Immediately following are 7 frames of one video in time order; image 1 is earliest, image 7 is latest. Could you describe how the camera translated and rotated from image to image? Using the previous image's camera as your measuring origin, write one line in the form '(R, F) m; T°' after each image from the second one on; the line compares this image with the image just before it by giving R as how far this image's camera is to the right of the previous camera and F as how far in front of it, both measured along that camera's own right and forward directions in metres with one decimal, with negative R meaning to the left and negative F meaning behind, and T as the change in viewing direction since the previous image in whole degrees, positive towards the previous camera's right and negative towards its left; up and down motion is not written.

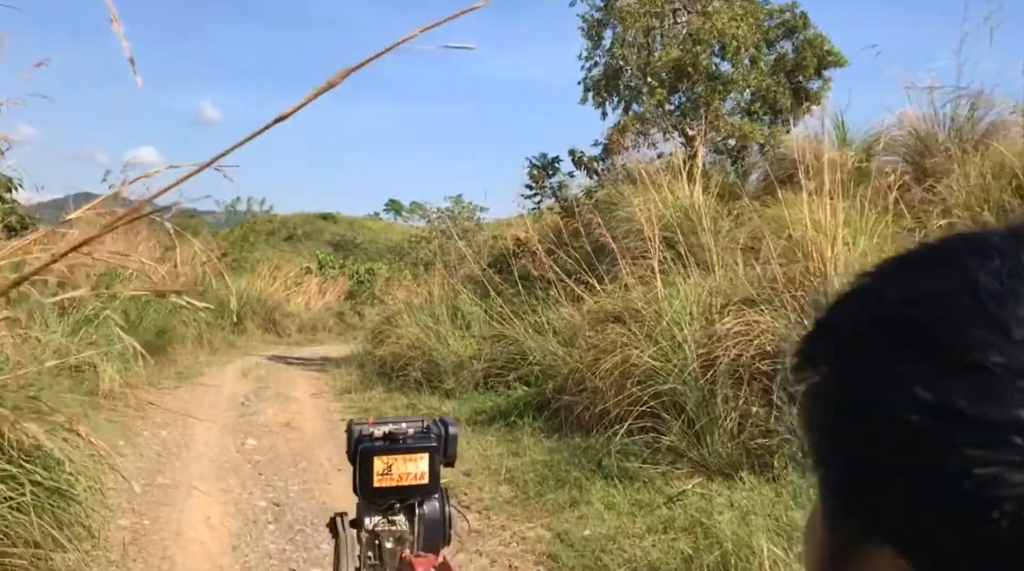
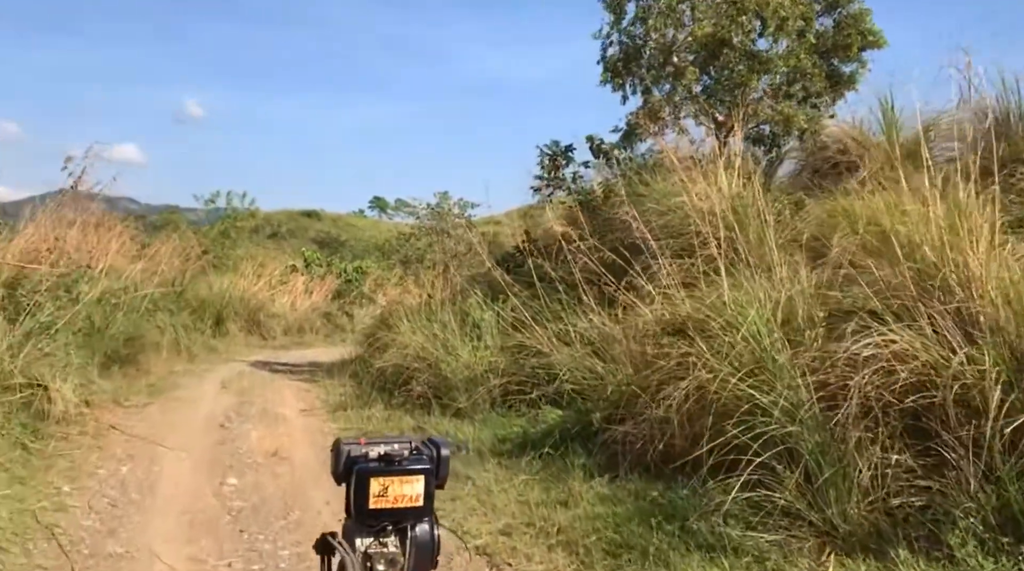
(-0.3, +1.2) m; +1°
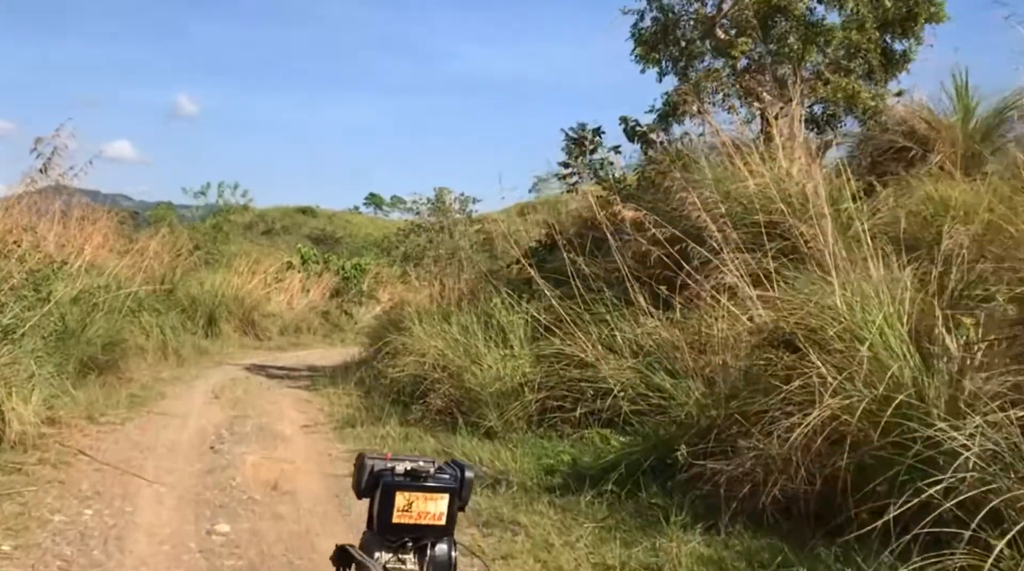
(-0.3, +1.1) m; 0°
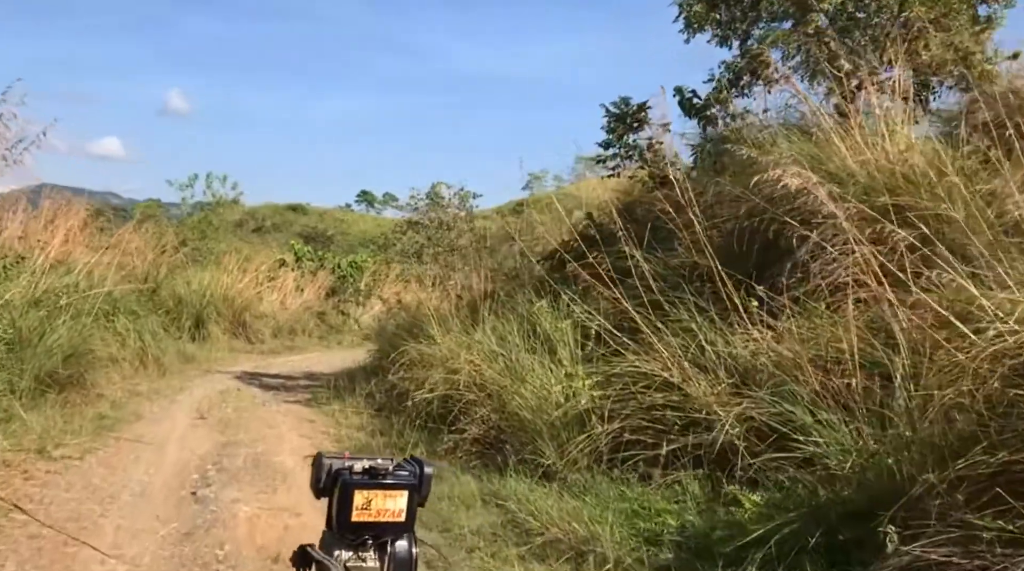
(-0.4, +1.4) m; +1°
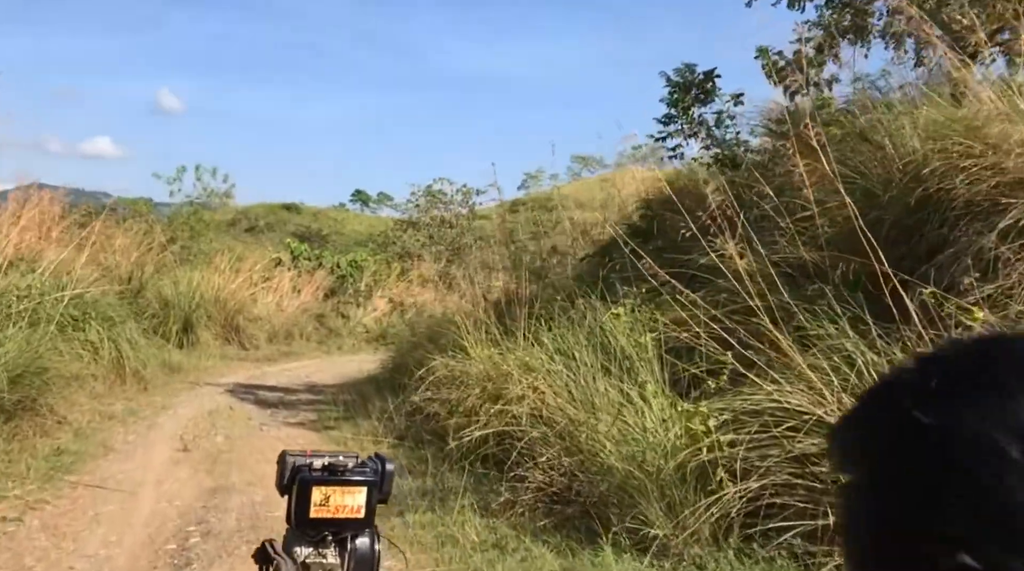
(-0.4, +1.4) m; 0°
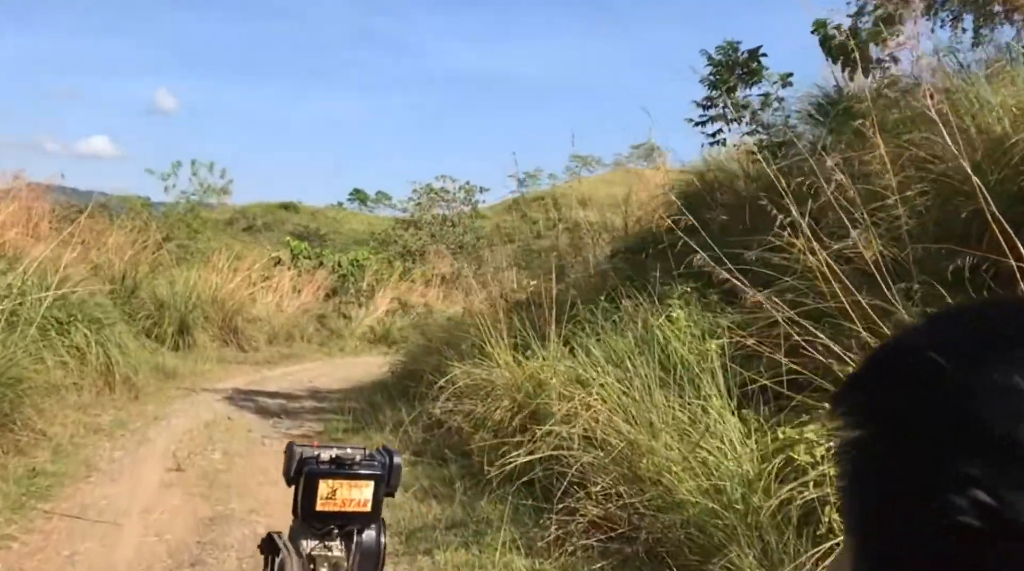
(-0.2, +0.7) m; 0°
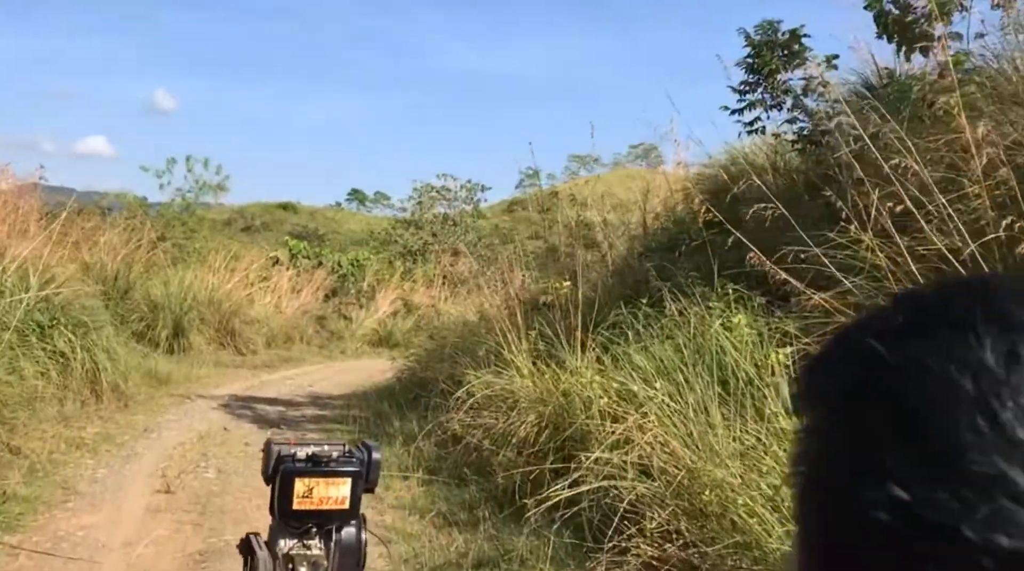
(-0.1, +0.6) m; 0°
